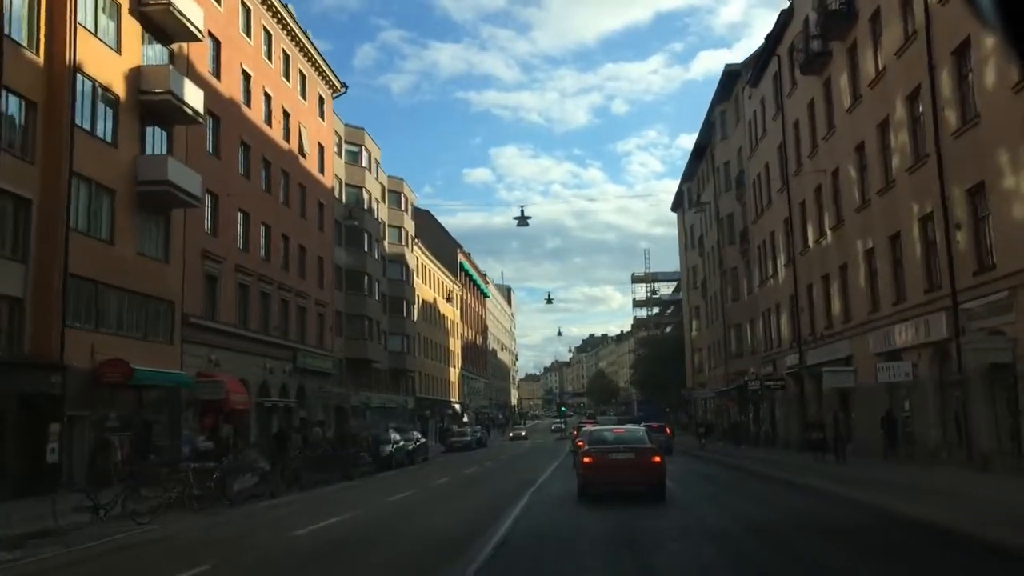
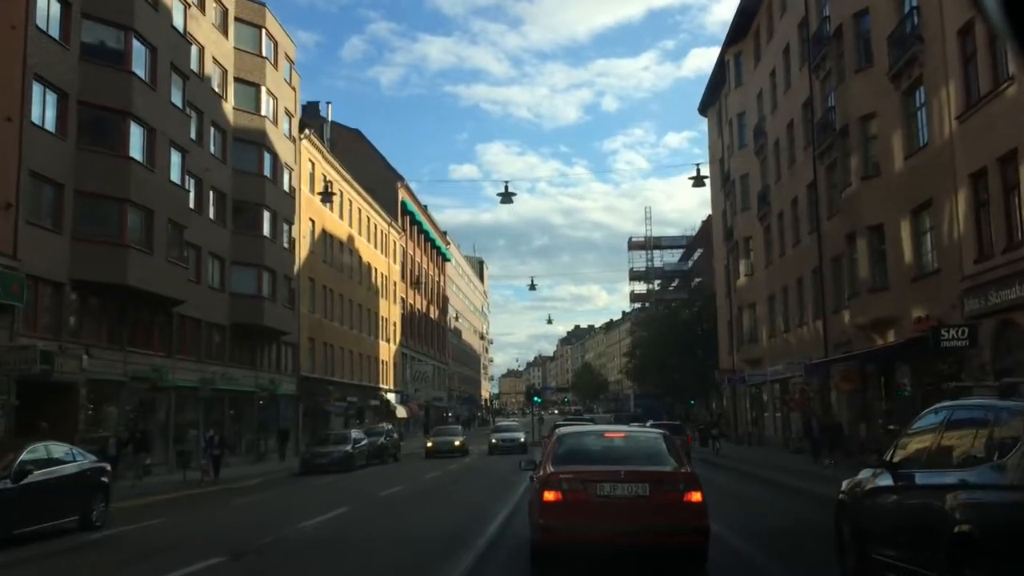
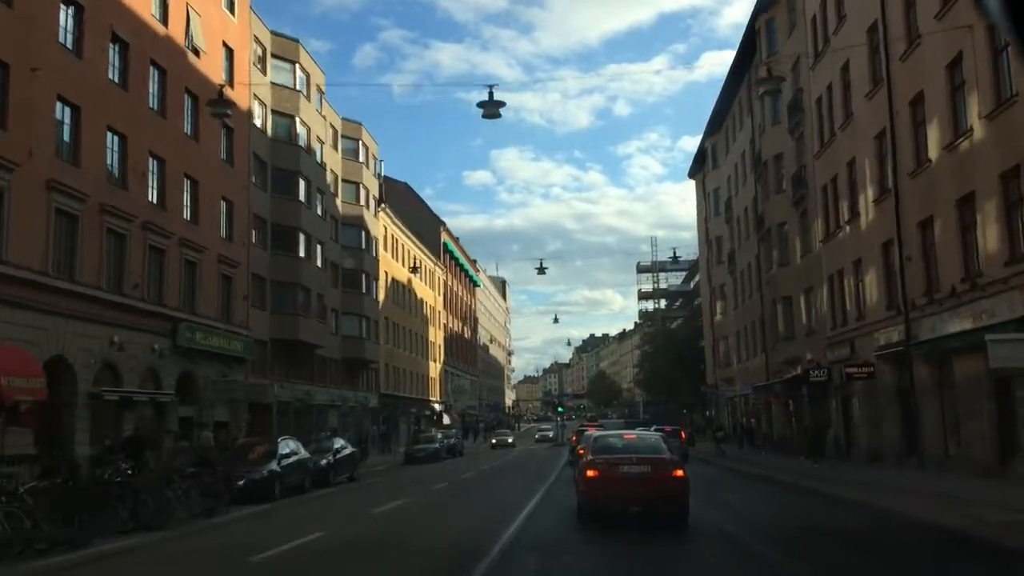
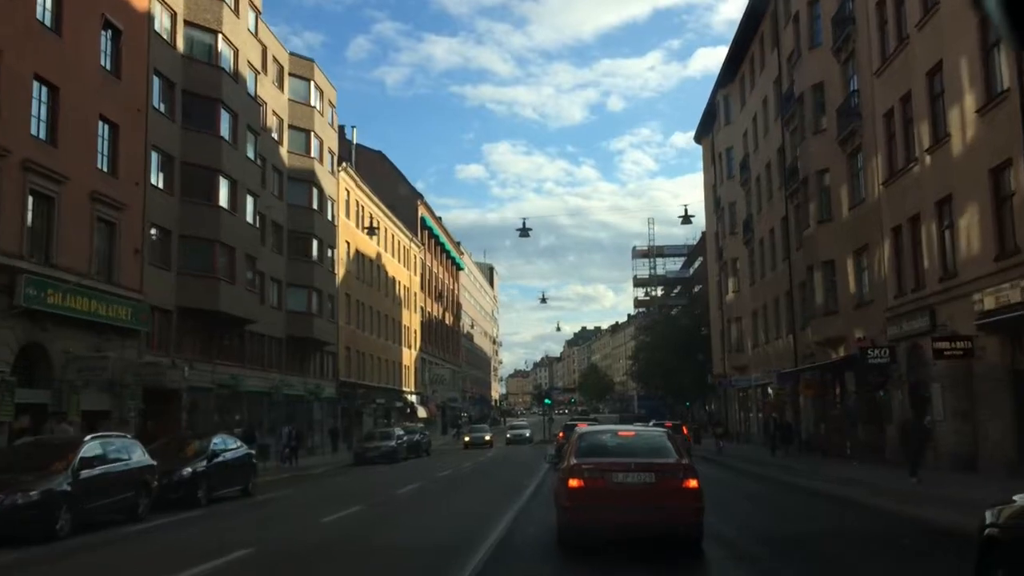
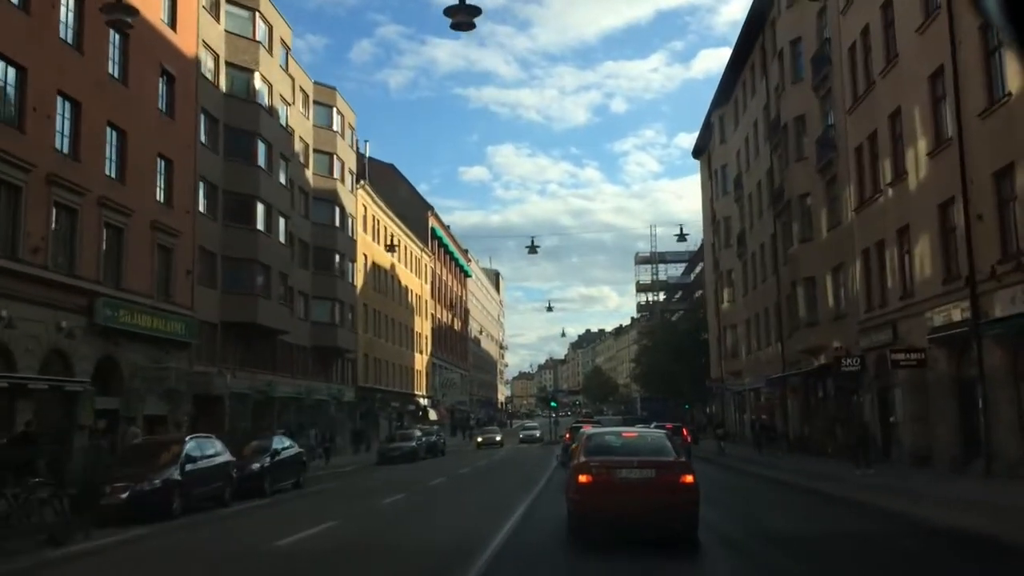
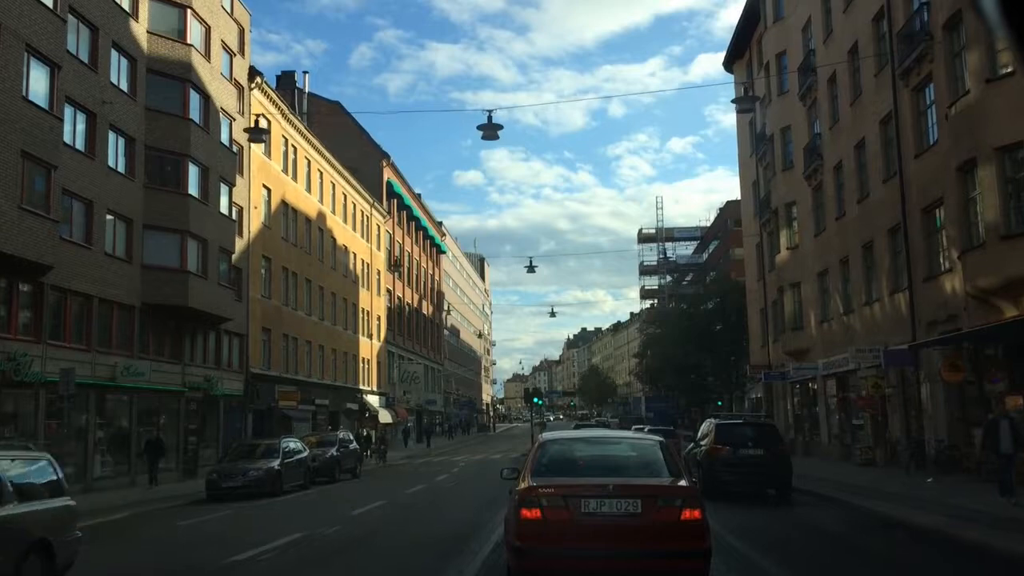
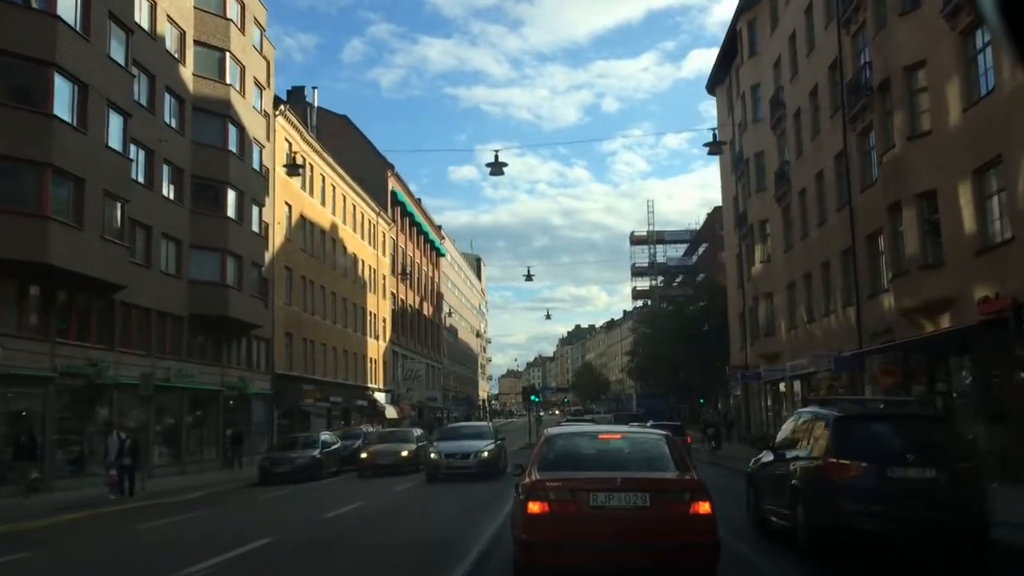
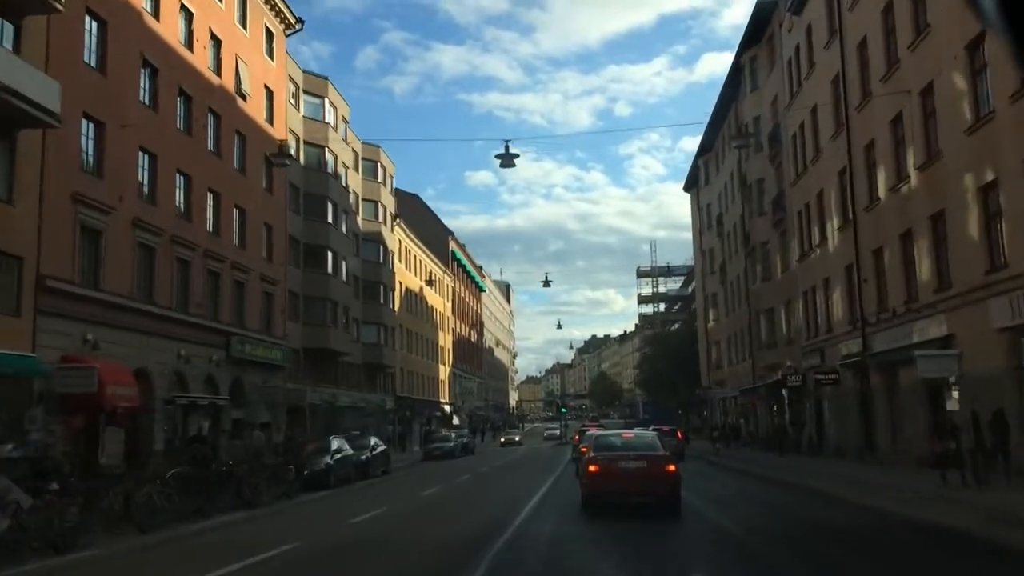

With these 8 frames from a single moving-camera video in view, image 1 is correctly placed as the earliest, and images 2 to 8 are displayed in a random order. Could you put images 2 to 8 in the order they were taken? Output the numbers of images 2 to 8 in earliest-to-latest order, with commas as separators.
8, 3, 5, 4, 2, 7, 6
